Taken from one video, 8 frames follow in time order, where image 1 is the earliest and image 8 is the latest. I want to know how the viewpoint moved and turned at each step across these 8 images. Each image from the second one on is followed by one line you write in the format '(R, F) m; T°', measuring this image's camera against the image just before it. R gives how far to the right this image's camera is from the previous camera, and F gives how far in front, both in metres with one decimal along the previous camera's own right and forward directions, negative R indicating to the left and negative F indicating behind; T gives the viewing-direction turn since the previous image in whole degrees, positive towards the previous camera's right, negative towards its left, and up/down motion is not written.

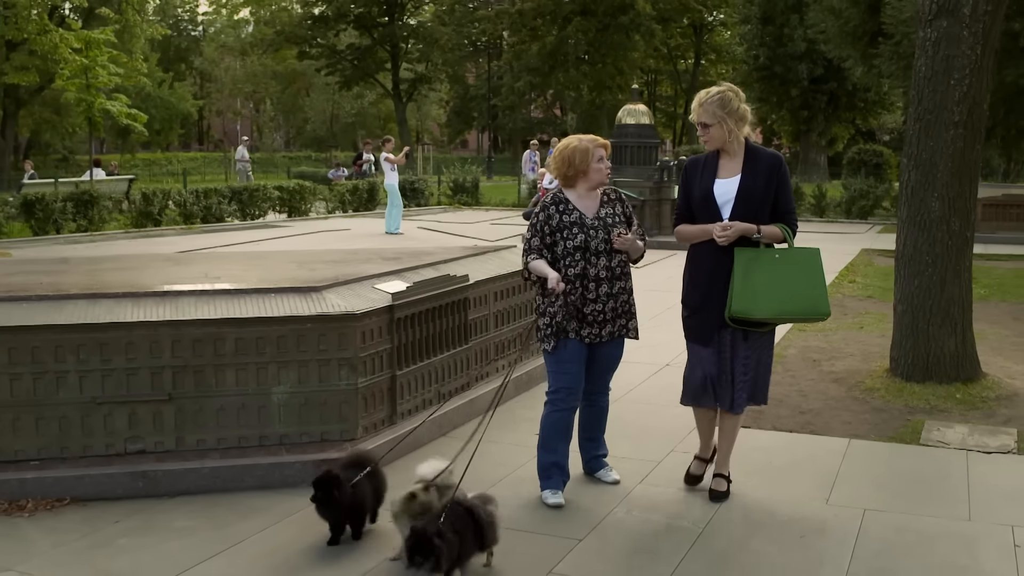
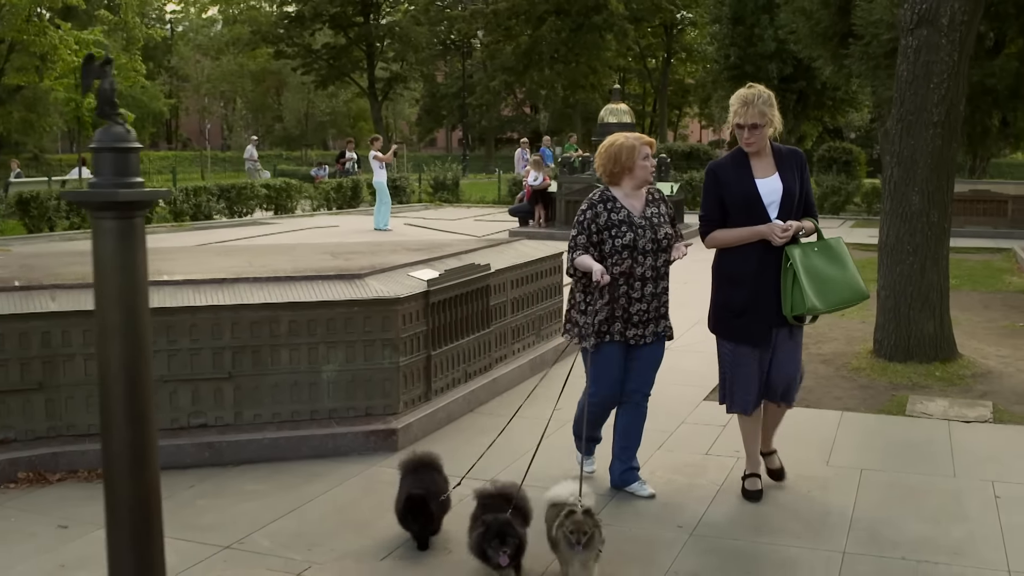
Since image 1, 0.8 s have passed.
(-0.3, -0.5) m; +1°
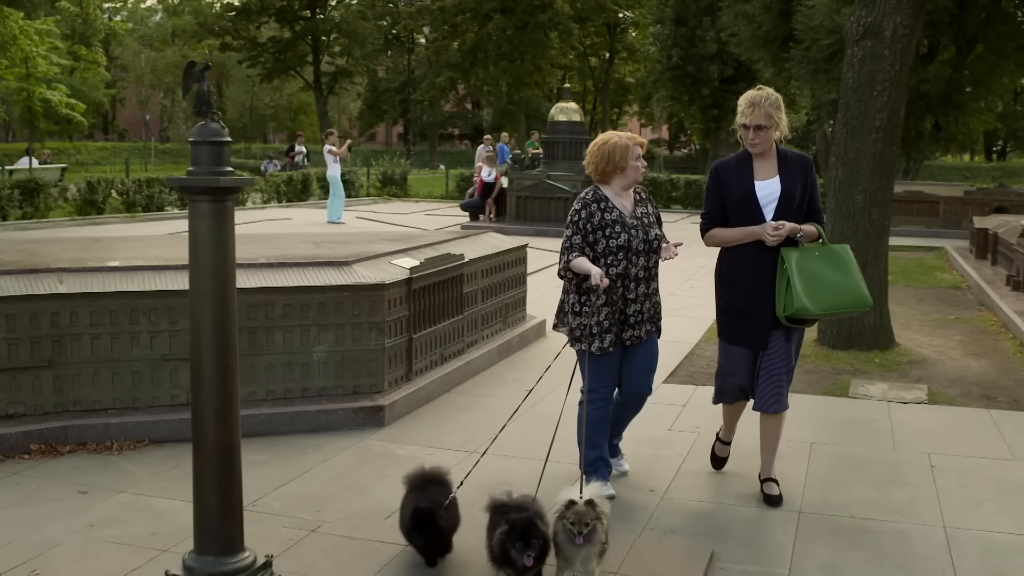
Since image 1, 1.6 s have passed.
(-0.2, -0.4) m; +3°
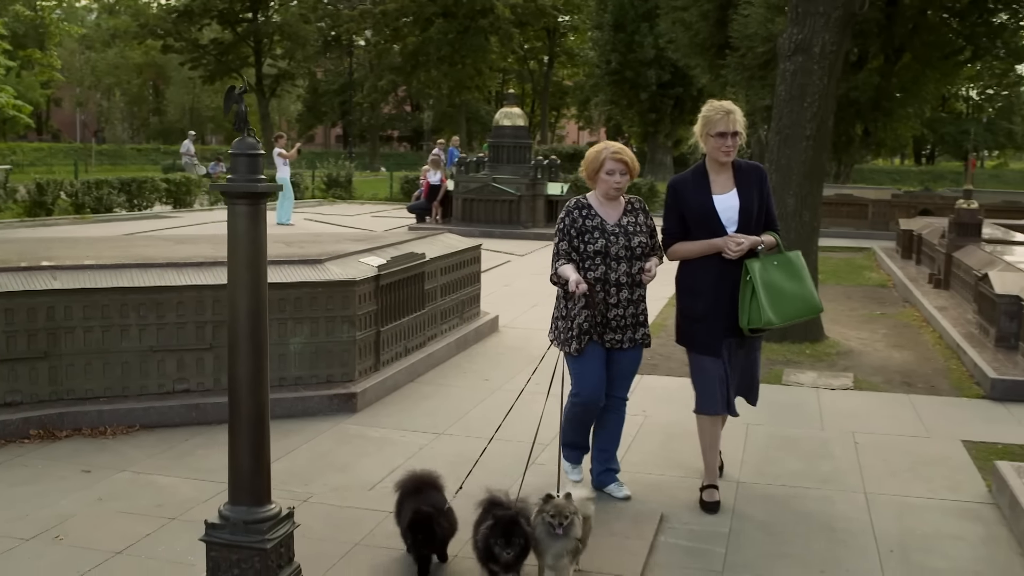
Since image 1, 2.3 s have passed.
(-0.1, -0.5) m; +3°
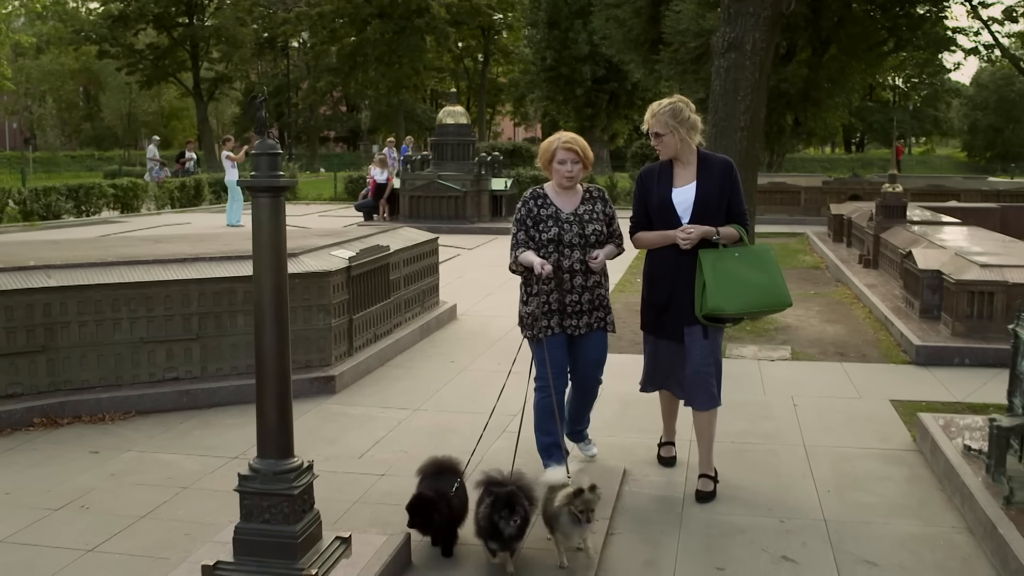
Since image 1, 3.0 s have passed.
(-0.1, -0.5) m; +3°
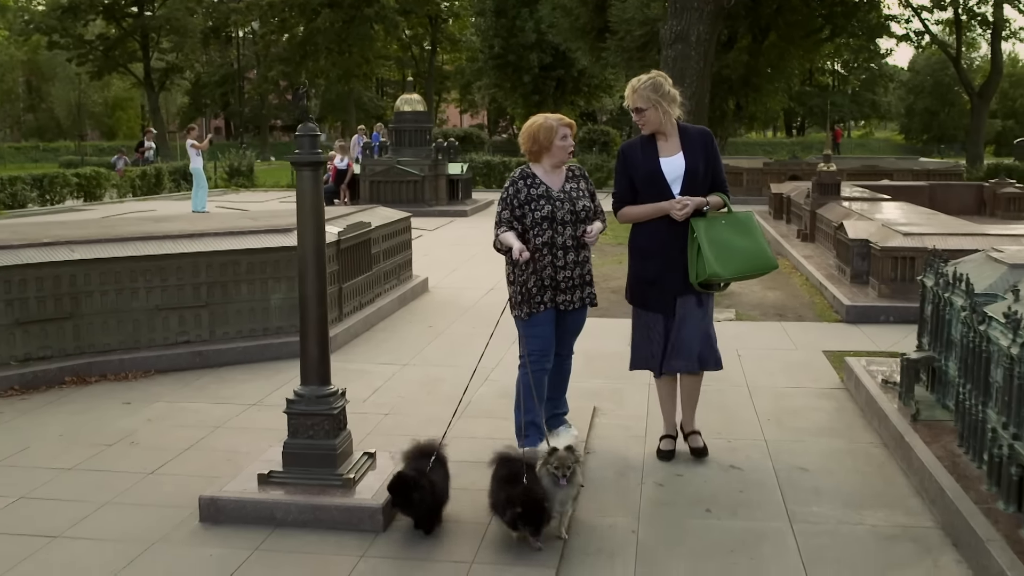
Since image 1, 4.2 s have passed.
(-0.2, -0.8) m; +2°
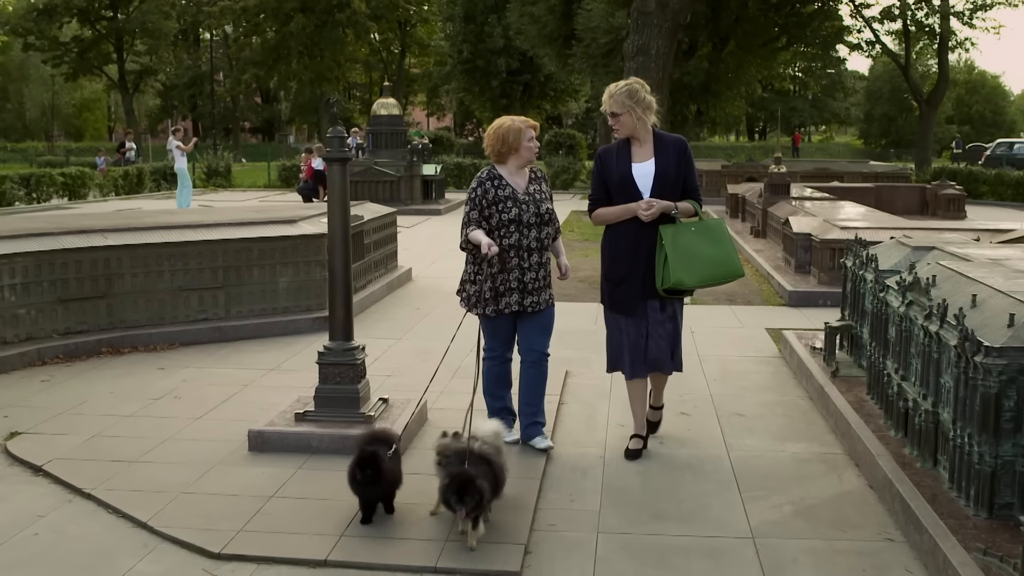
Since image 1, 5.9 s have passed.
(-0.1, -1.0) m; +2°
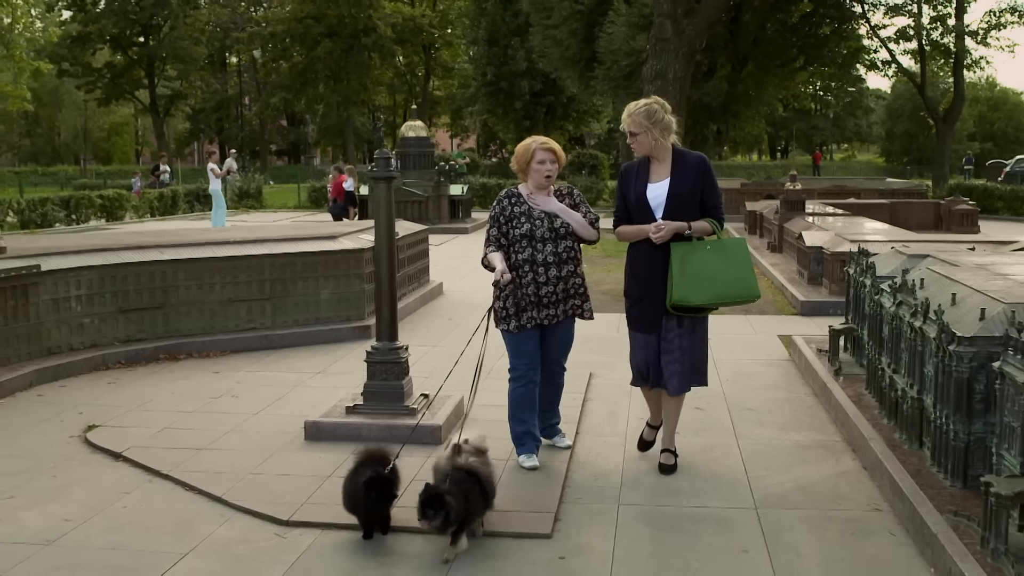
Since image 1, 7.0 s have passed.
(0.0, -0.6) m; -1°
